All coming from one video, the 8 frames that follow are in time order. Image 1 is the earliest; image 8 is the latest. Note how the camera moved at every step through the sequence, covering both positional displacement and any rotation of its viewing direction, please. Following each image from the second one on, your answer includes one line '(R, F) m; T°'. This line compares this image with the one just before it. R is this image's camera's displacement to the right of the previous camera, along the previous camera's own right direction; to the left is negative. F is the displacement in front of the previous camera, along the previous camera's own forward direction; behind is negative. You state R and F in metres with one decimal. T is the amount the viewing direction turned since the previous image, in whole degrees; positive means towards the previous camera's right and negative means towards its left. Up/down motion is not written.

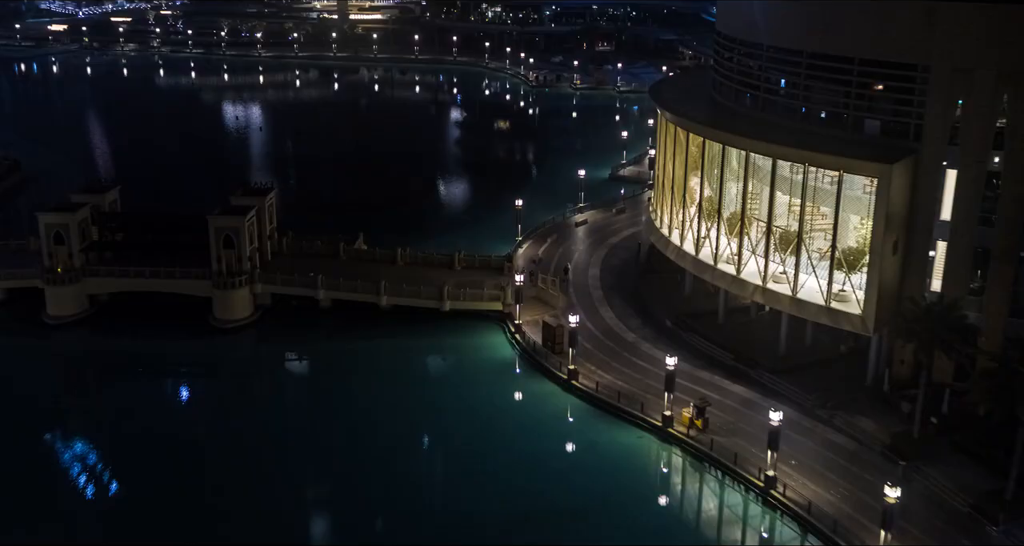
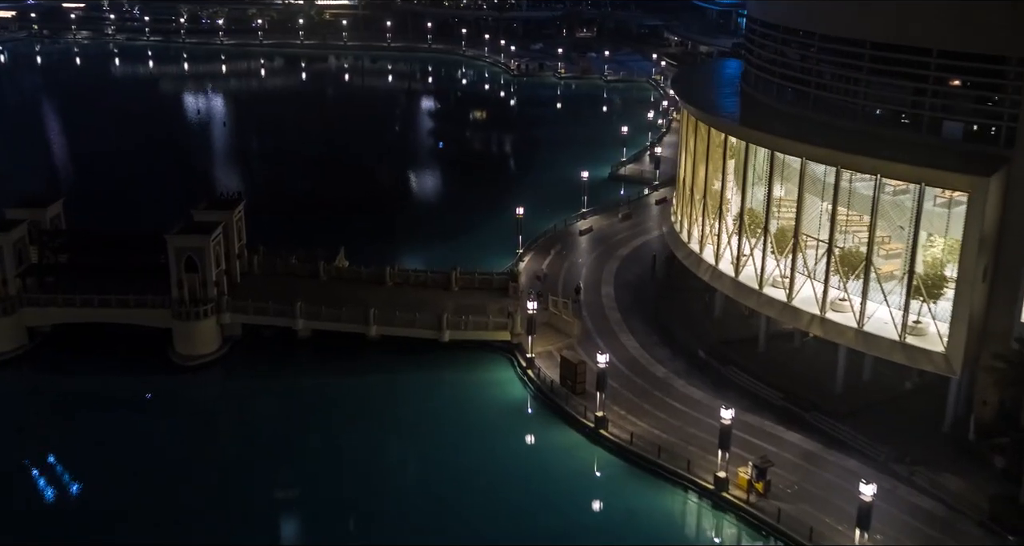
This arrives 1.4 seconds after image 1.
(-1.6, +6.2) m; +2°
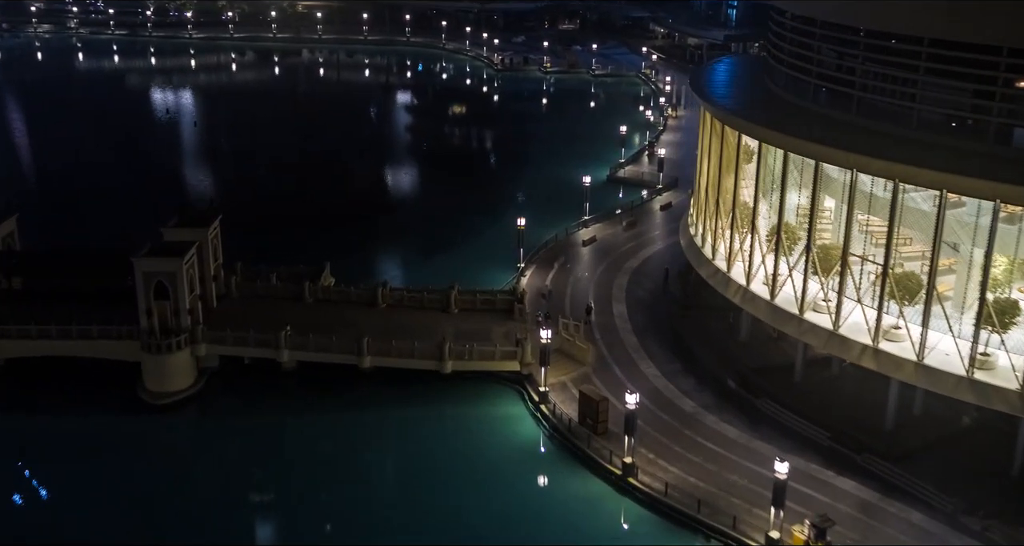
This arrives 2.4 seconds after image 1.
(-1.2, +4.0) m; +1°
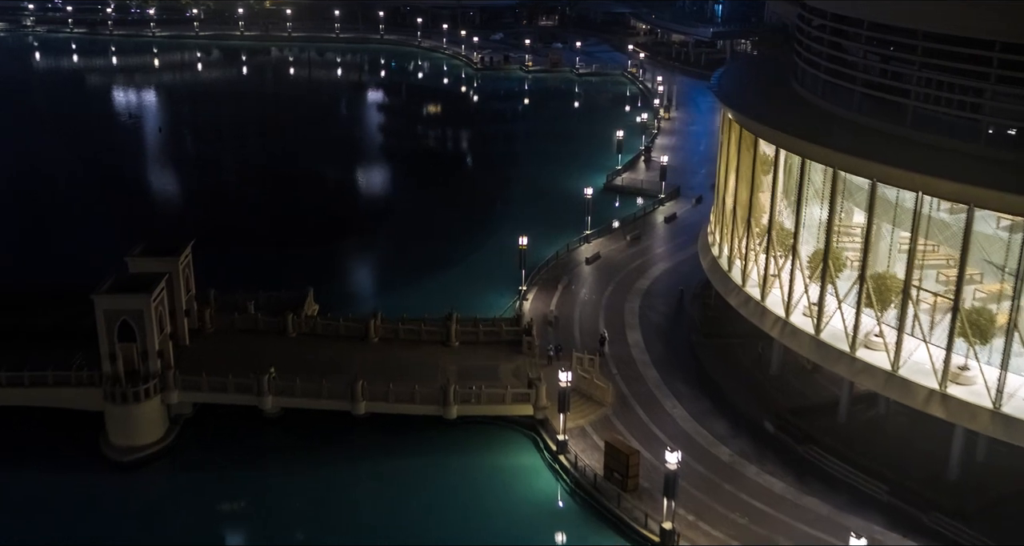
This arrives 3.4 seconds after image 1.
(-1.3, +4.0) m; +2°
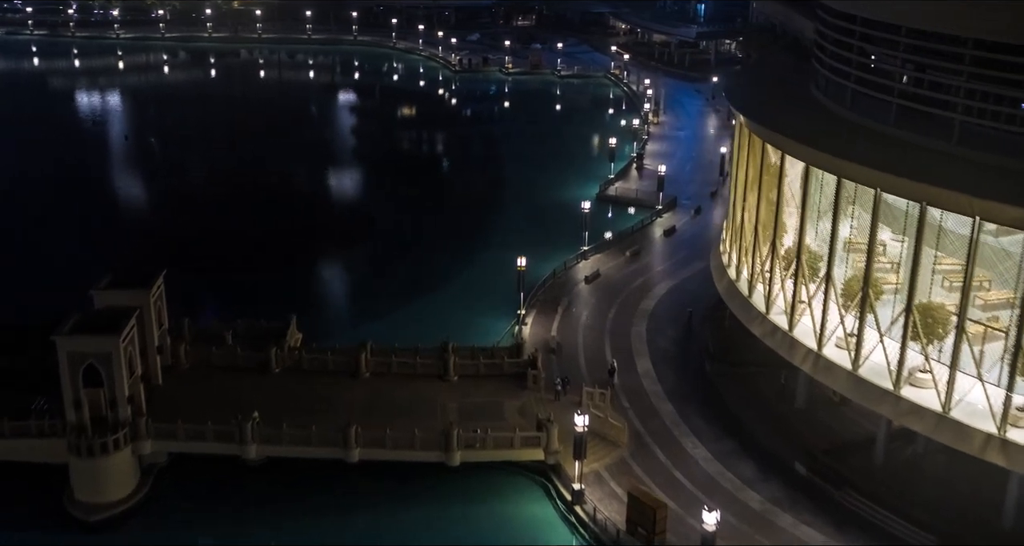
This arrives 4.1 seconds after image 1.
(-1.0, +2.9) m; +2°
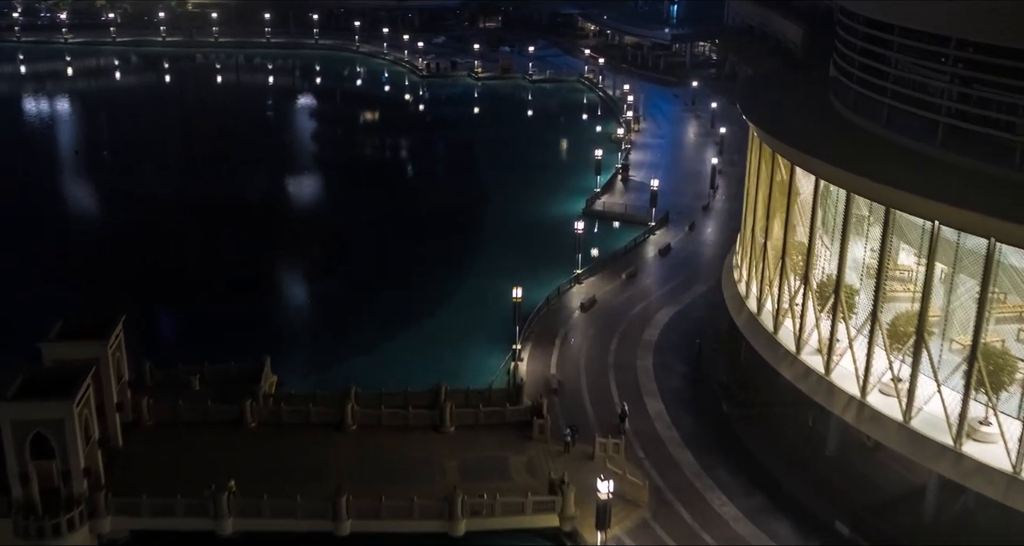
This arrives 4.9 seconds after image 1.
(-1.2, +3.3) m; +2°
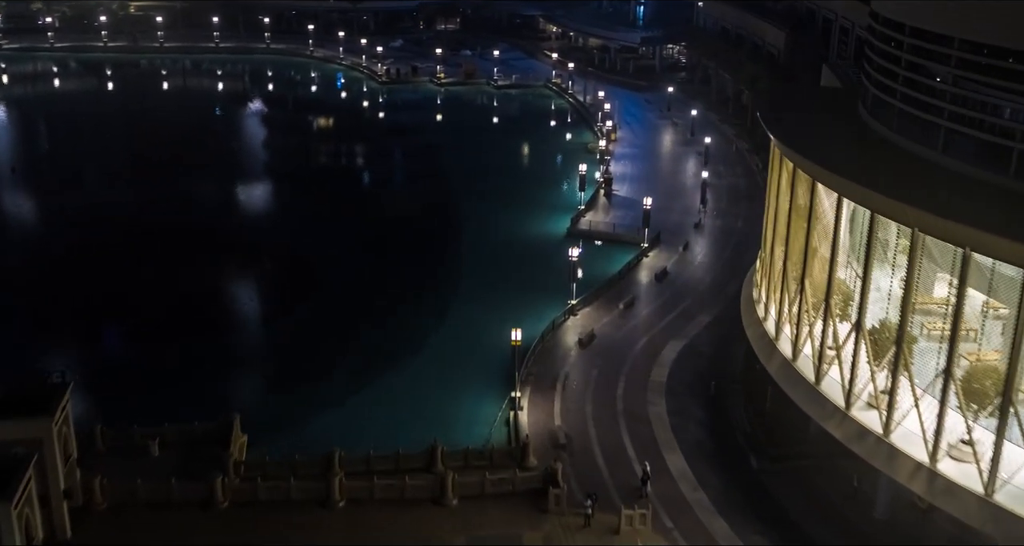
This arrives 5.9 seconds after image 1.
(-1.4, +3.8) m; +3°
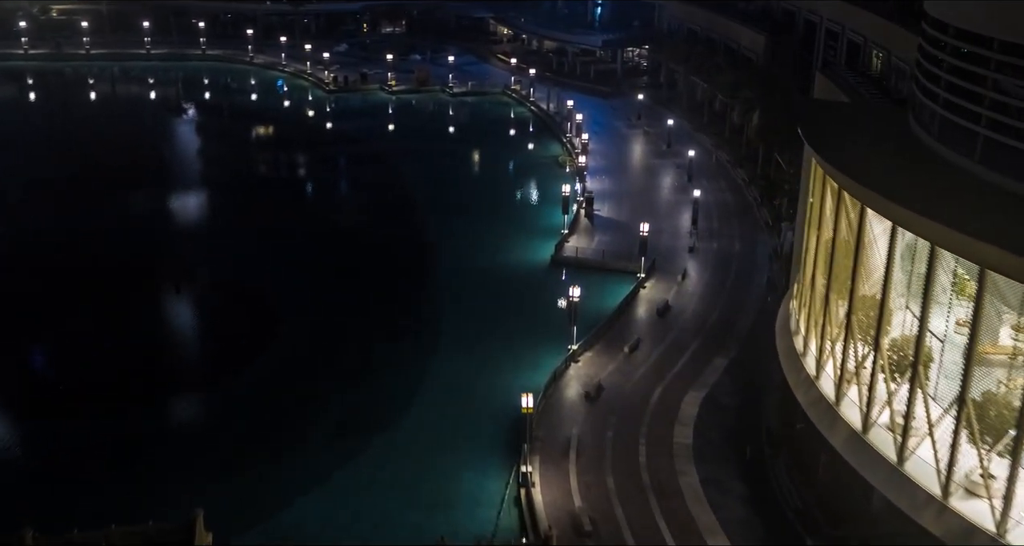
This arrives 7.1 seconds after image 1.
(-1.8, +4.7) m; +3°
